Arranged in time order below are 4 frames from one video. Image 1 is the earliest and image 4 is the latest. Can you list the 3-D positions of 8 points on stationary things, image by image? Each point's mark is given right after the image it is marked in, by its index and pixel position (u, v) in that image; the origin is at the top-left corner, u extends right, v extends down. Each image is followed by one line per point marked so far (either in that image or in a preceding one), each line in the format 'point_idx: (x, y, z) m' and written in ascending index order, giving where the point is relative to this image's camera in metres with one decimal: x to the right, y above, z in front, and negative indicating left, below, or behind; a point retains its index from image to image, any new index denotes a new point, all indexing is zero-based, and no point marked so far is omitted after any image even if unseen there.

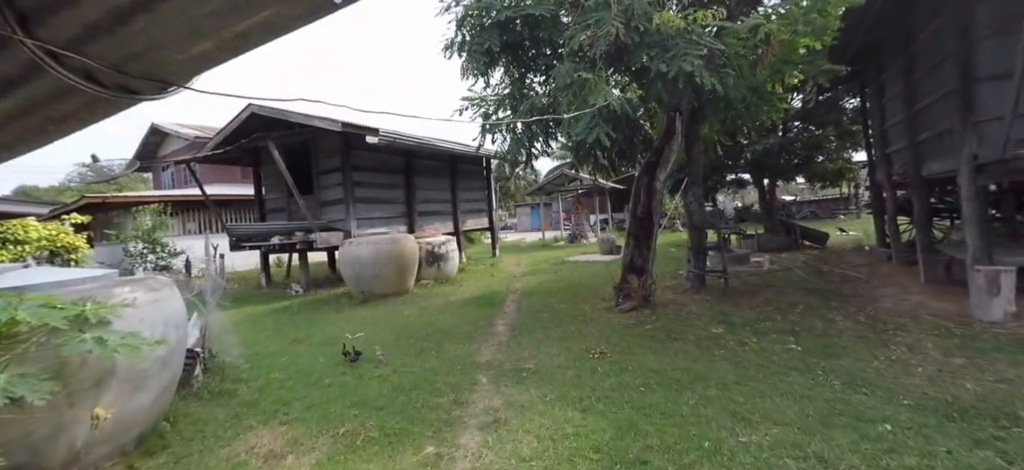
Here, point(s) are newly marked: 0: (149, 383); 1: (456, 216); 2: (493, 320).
0: (-1.8, -0.7, +2.1) m
1: (-1.4, +0.5, +10.2) m
2: (-0.3, -1.0, +4.8) m
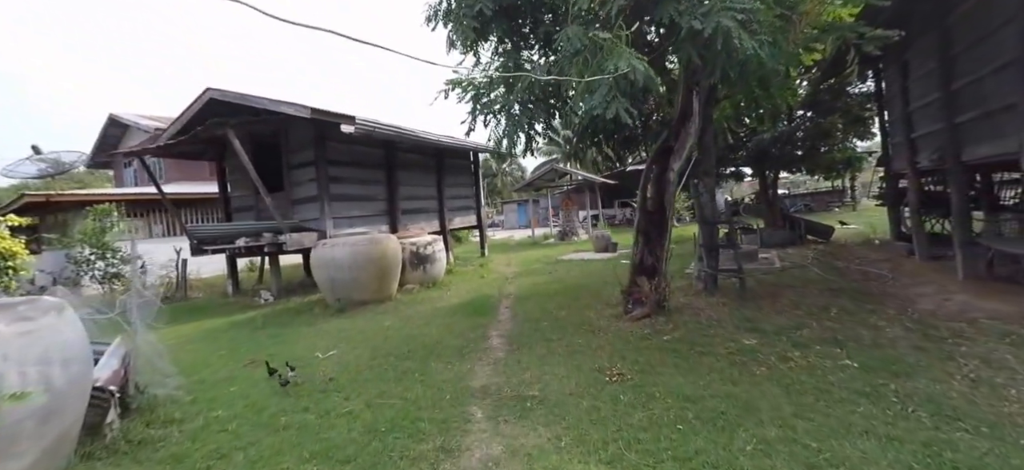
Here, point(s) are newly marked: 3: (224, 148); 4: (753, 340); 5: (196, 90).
0: (-1.8, -0.8, +1.5) m
1: (-1.6, +0.5, +9.6) m
2: (-0.3, -1.0, +4.2) m
3: (-5.1, +1.5, +7.3) m
4: (+1.8, -0.8, +3.1) m
5: (-4.5, +2.1, +5.9) m
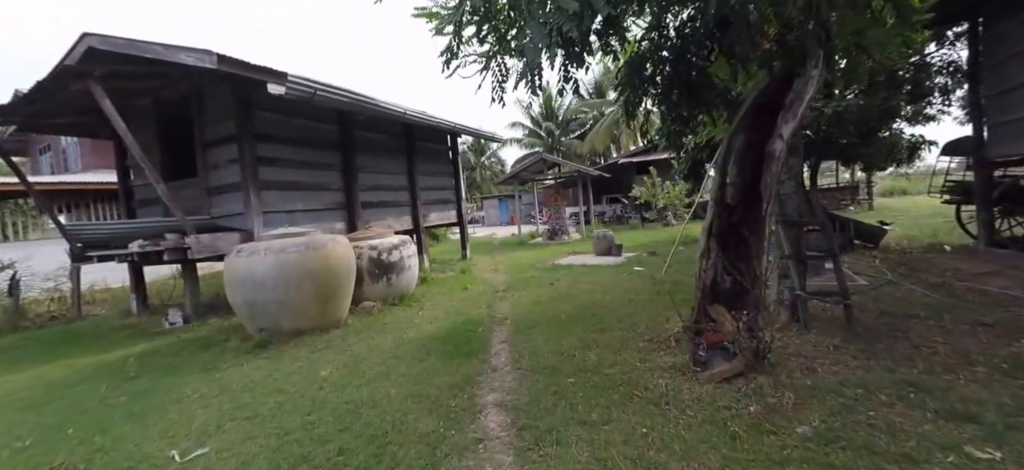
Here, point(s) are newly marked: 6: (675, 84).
0: (-1.6, -0.8, -0.2) m
1: (-1.8, +0.5, +8.0) m
2: (-0.3, -1.0, +2.7) m
3: (-5.1, +1.5, +5.5) m
4: (+1.9, -0.9, +1.7) m
5: (-4.5, +2.1, +4.1) m
6: (+1.2, +1.1, +3.1) m
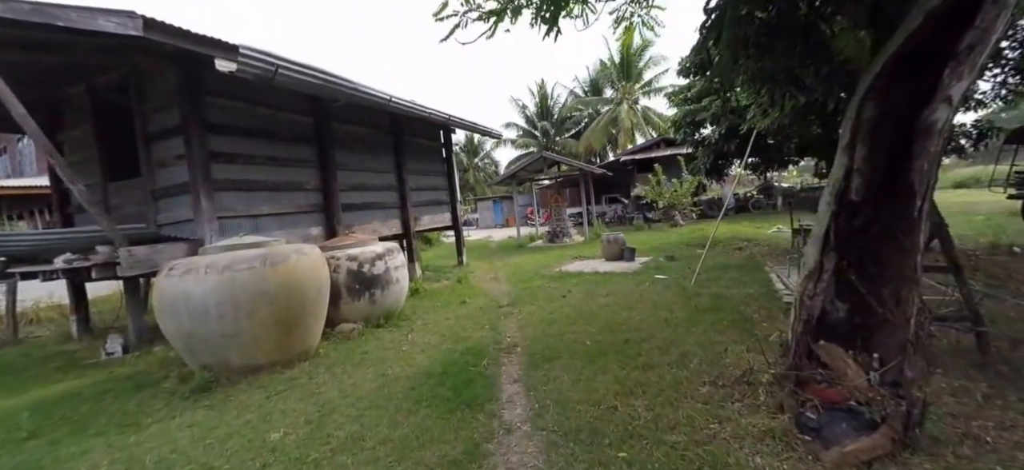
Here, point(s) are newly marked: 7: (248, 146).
0: (-1.5, -0.9, -1.0) m
1: (-1.8, +0.4, +7.1) m
2: (-0.1, -1.1, +1.8) m
3: (-5.1, +1.4, +4.6) m
4: (+2.1, -0.9, +0.8) m
5: (-4.4, +2.0, +3.2) m
6: (+1.3, +1.1, +2.2) m
7: (-2.9, +1.0, +4.4) m
